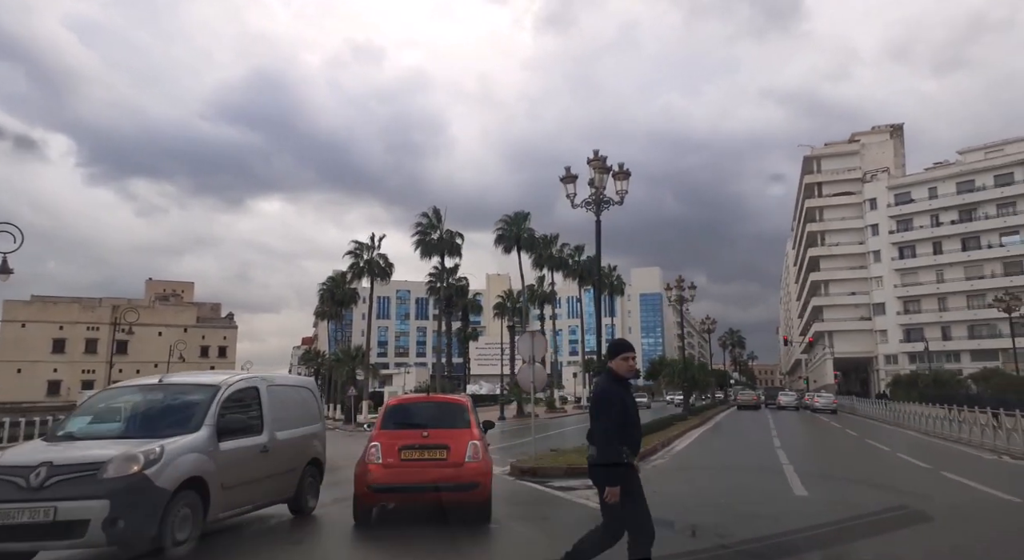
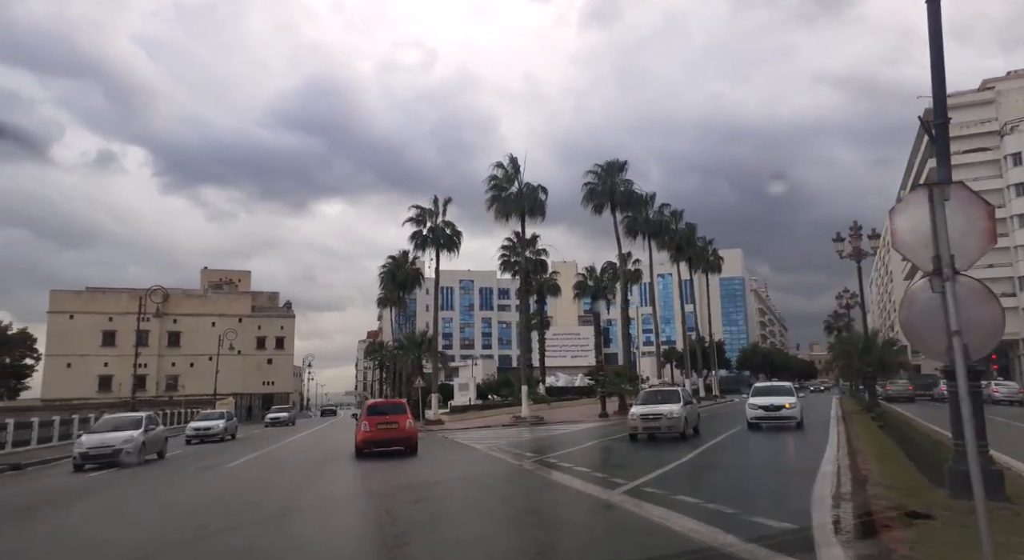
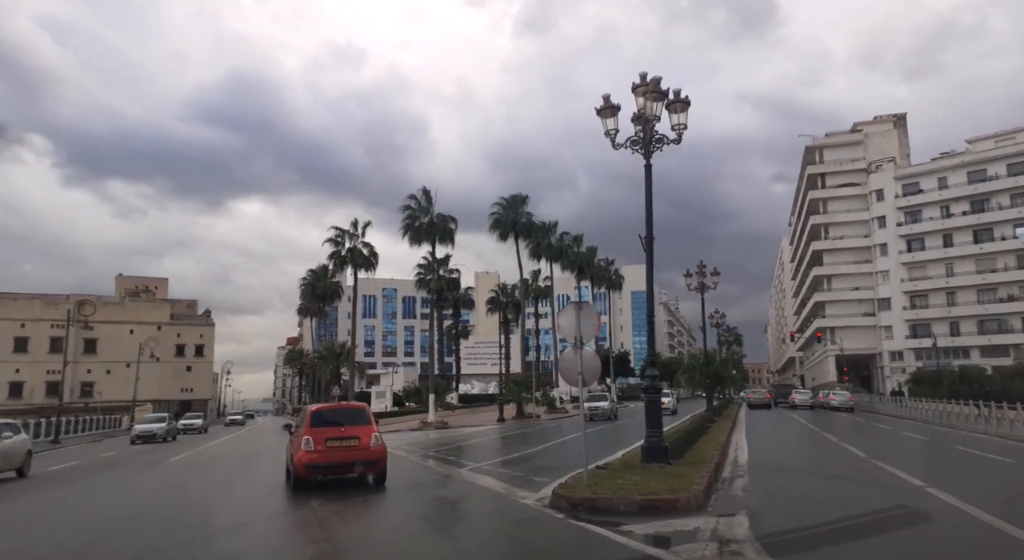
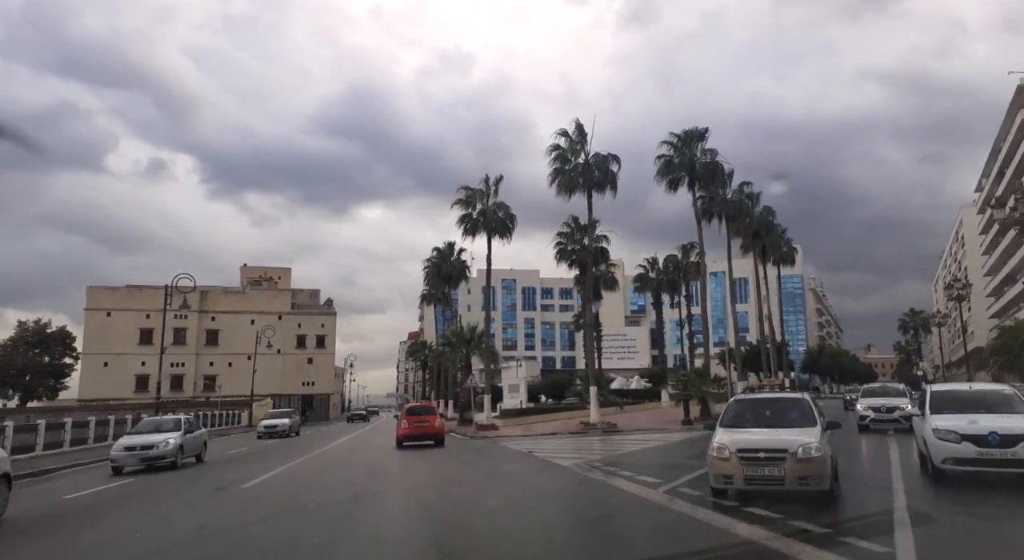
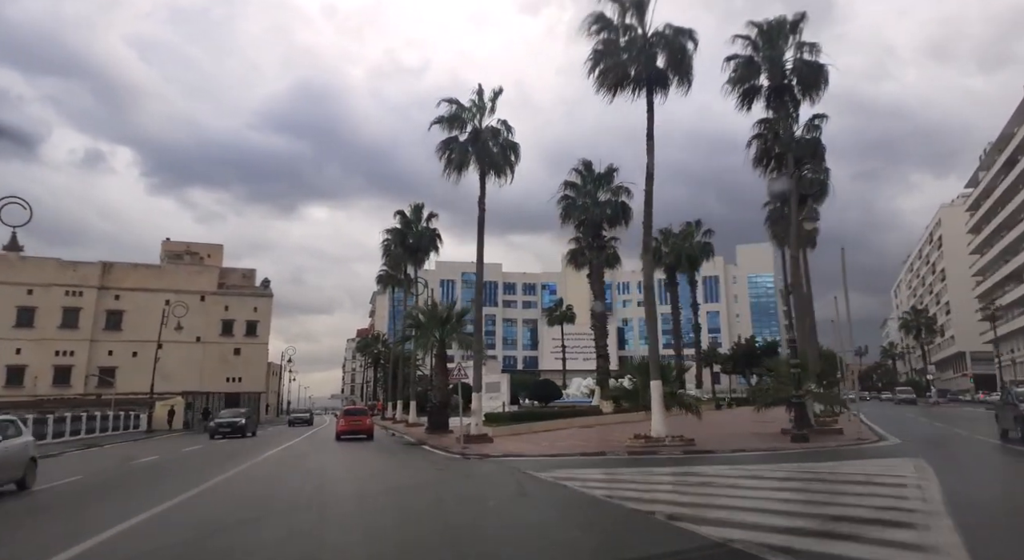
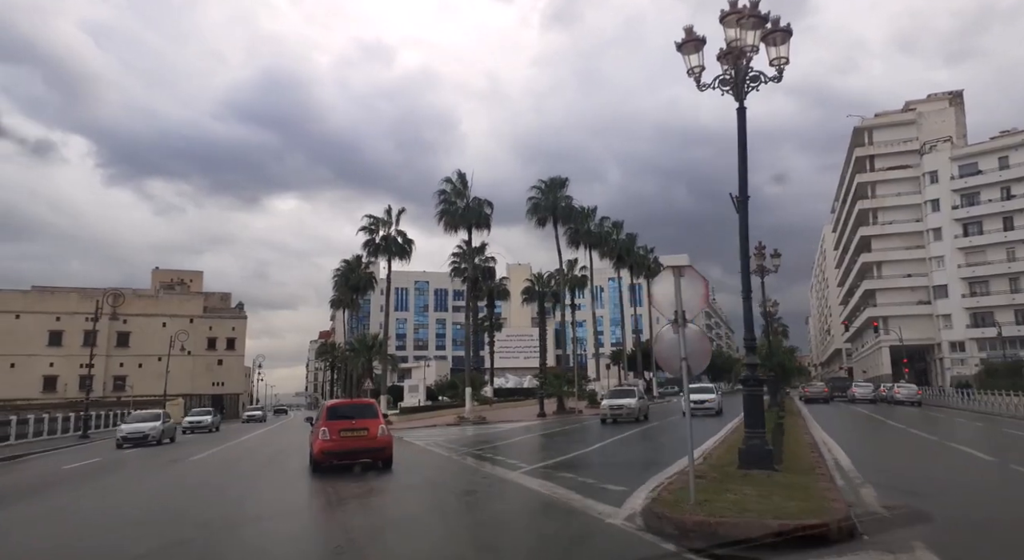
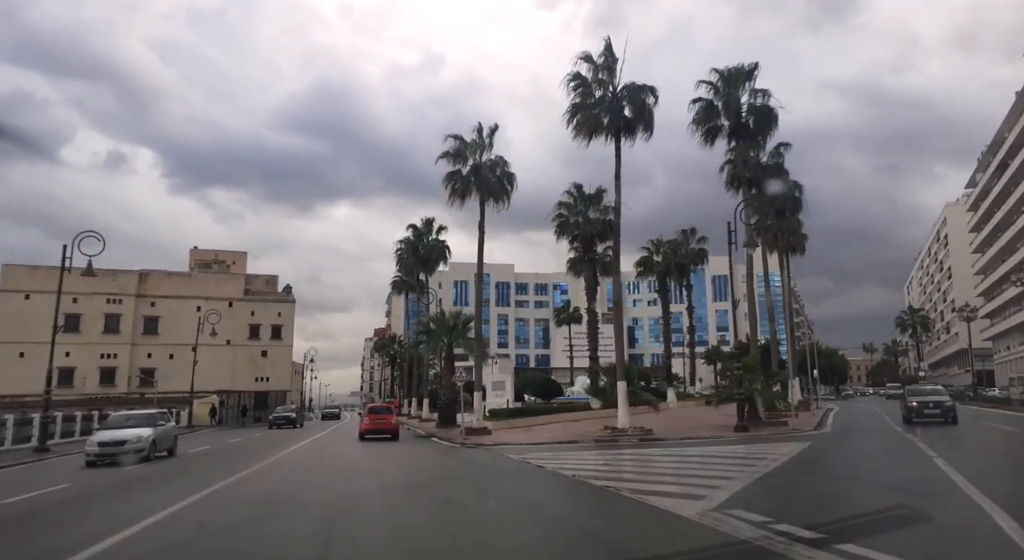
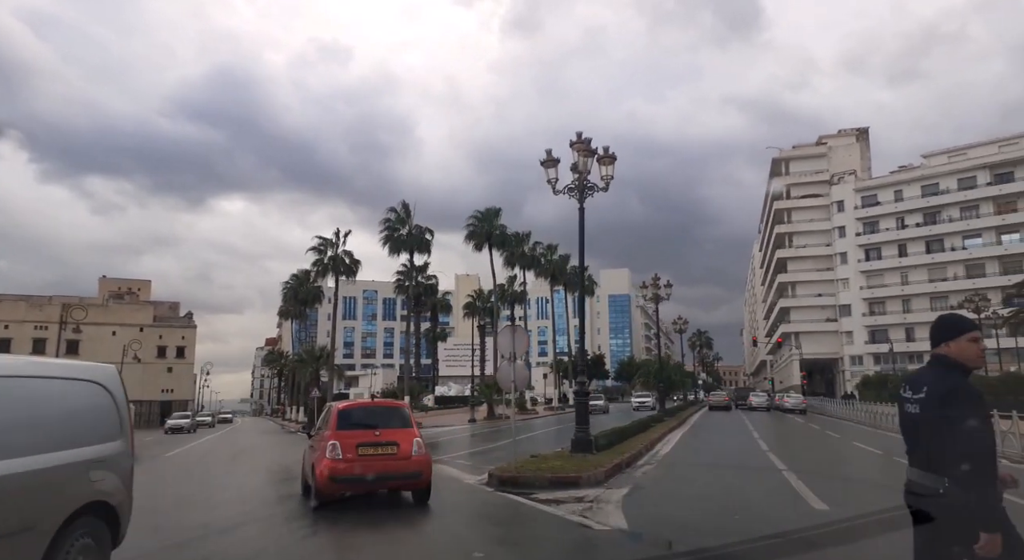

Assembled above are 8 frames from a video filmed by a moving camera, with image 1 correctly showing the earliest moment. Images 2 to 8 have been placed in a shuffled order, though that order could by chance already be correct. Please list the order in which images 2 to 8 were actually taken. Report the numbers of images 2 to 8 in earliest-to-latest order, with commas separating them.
8, 3, 6, 2, 4, 7, 5
